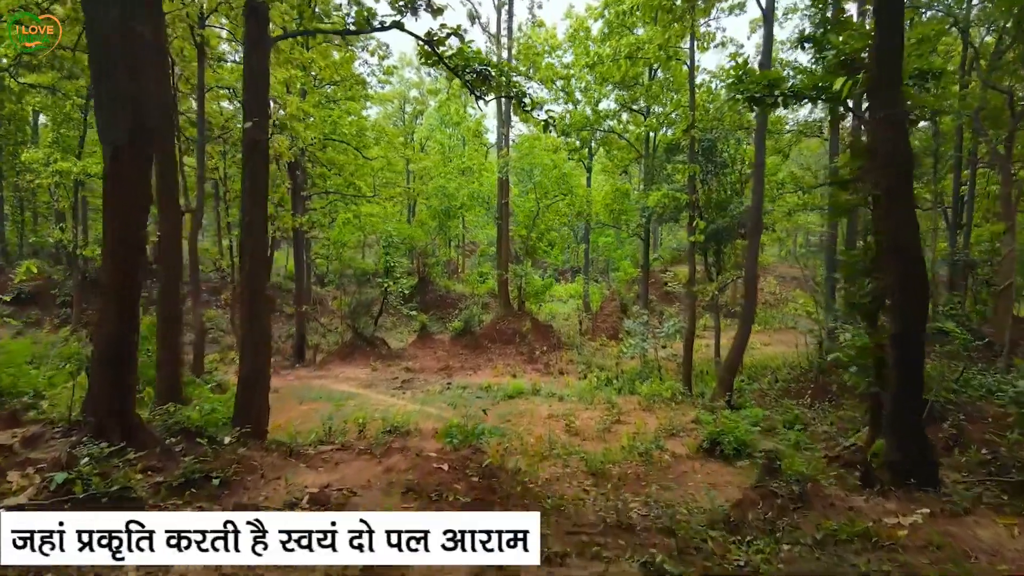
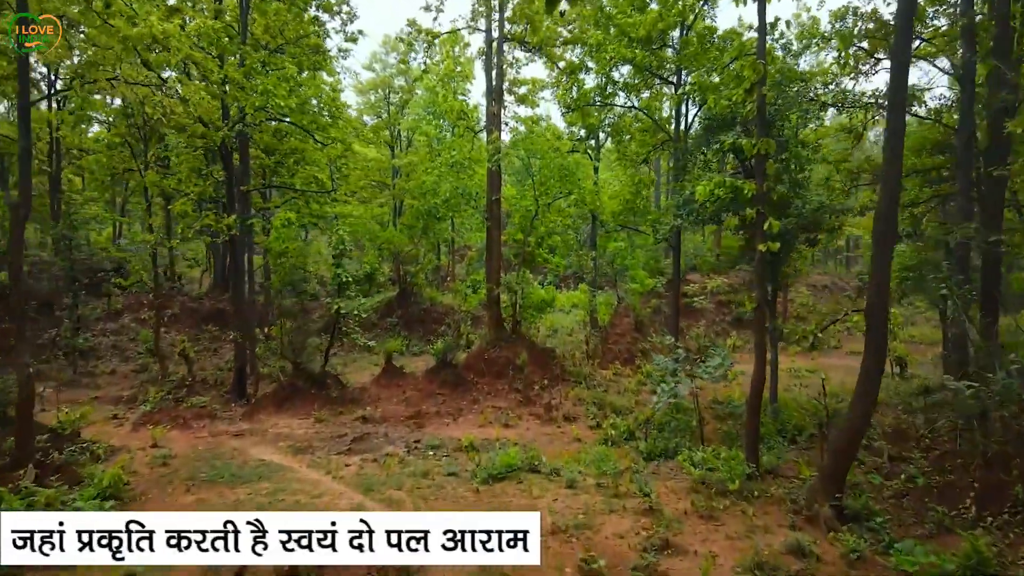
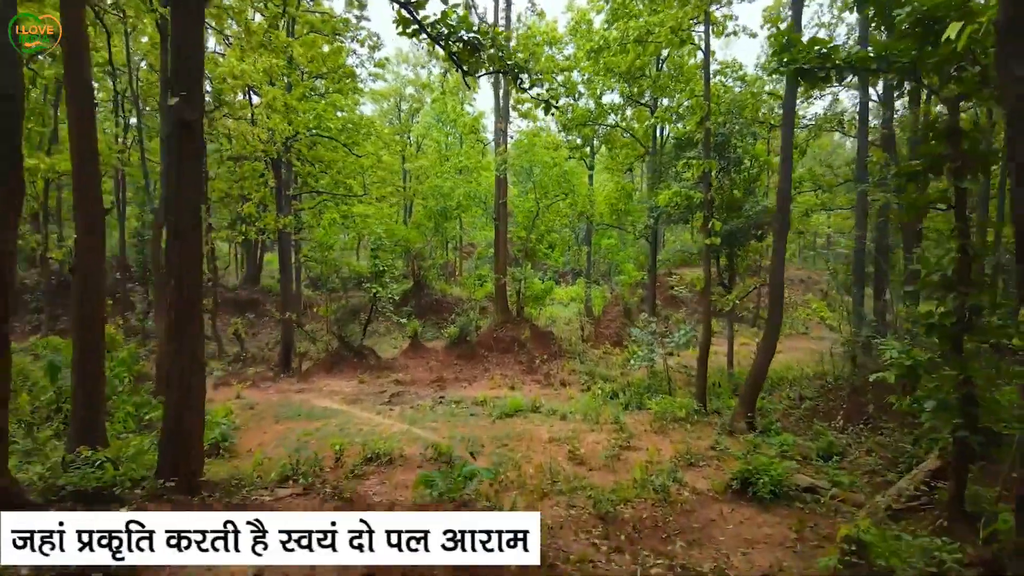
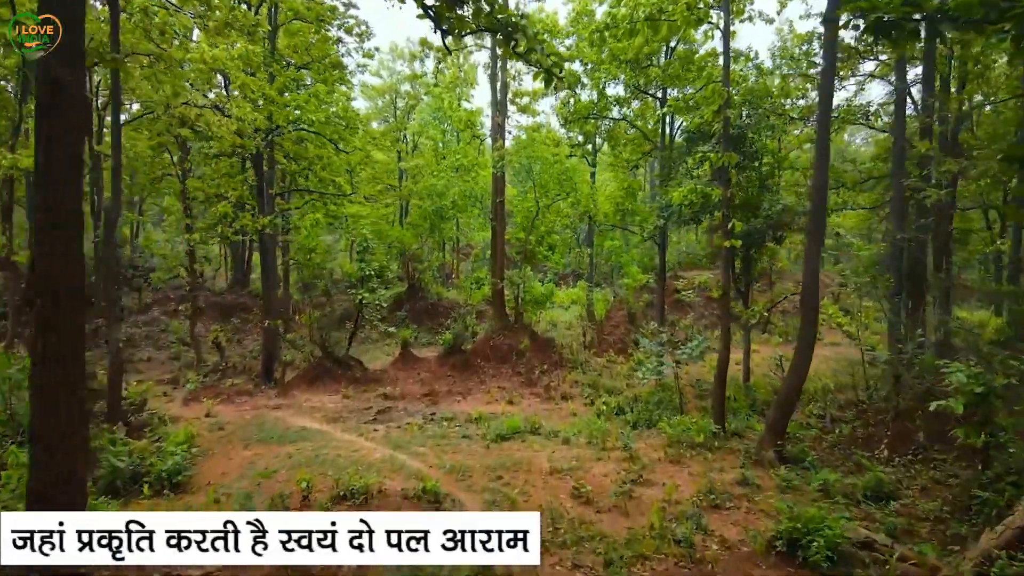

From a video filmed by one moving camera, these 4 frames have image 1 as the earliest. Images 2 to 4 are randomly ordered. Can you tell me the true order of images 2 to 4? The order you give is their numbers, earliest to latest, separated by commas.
3, 4, 2
